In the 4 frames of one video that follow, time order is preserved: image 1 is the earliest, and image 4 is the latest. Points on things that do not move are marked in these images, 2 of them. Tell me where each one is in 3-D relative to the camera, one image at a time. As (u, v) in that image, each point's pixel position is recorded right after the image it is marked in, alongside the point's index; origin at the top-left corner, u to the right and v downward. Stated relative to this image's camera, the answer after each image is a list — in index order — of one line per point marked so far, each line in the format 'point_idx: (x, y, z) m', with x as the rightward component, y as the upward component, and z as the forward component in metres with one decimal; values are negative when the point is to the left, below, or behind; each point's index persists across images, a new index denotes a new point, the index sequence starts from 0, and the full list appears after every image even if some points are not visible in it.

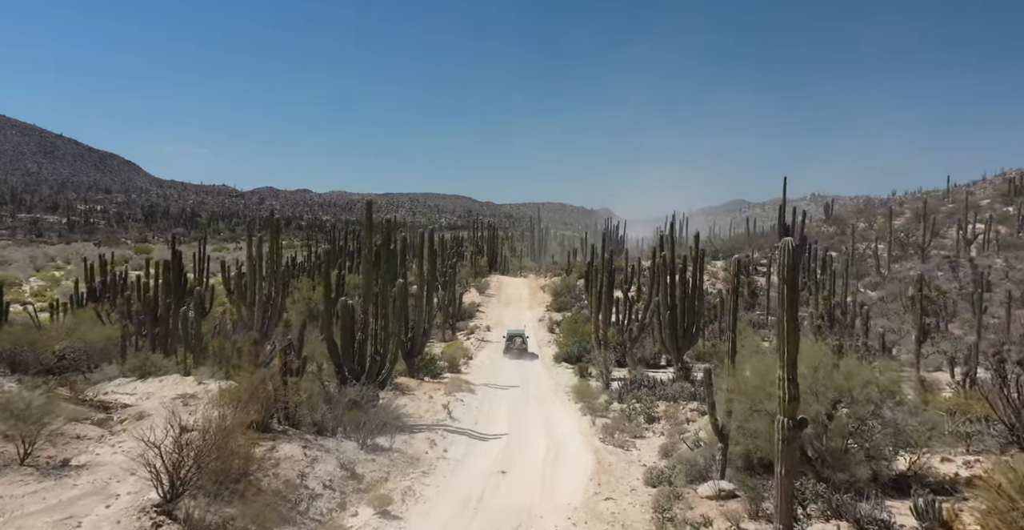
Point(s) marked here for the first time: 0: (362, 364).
0: (-2.6, -1.7, +12.1) m
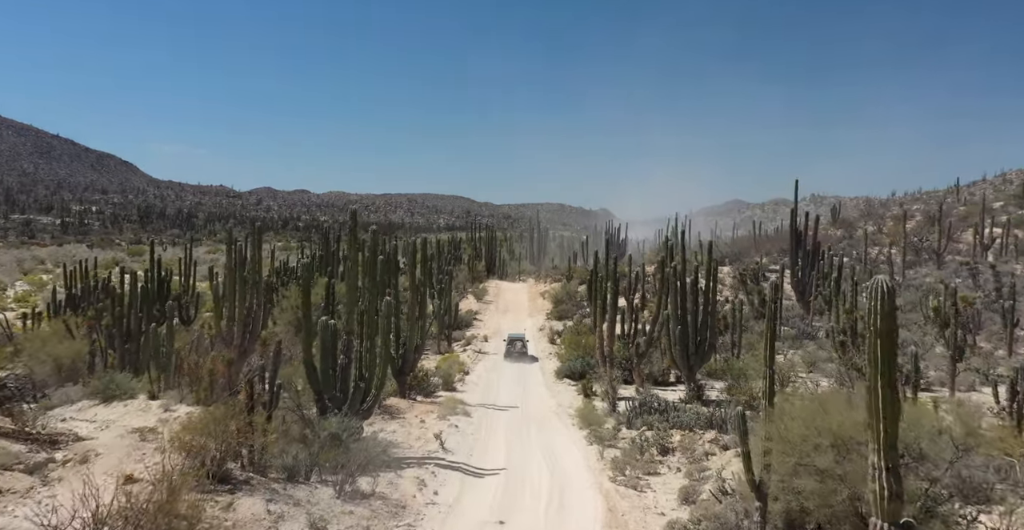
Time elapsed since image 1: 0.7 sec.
0: (-2.6, -1.9, +10.9) m
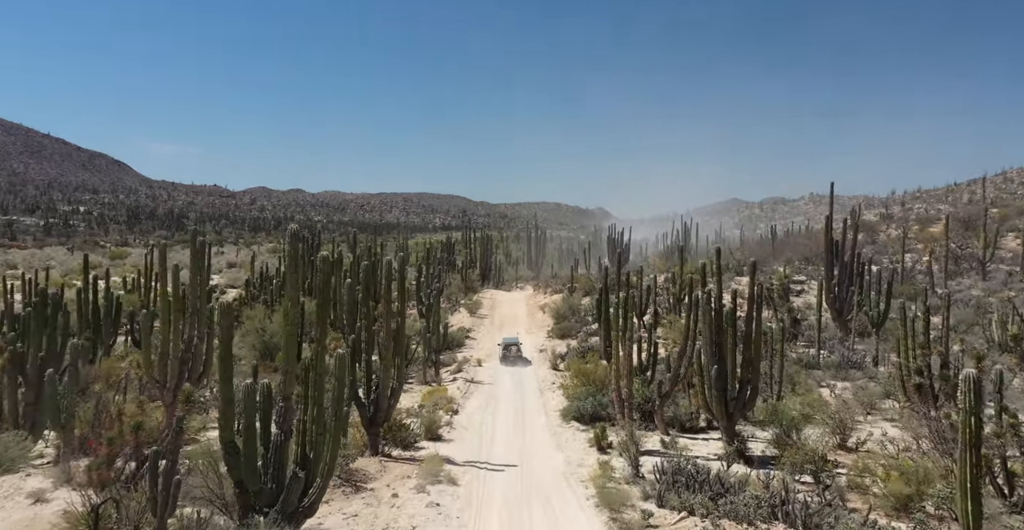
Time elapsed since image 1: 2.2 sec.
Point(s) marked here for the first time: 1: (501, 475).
0: (-2.6, -2.4, +7.9) m
1: (-0.2, -3.6, +12.1) m
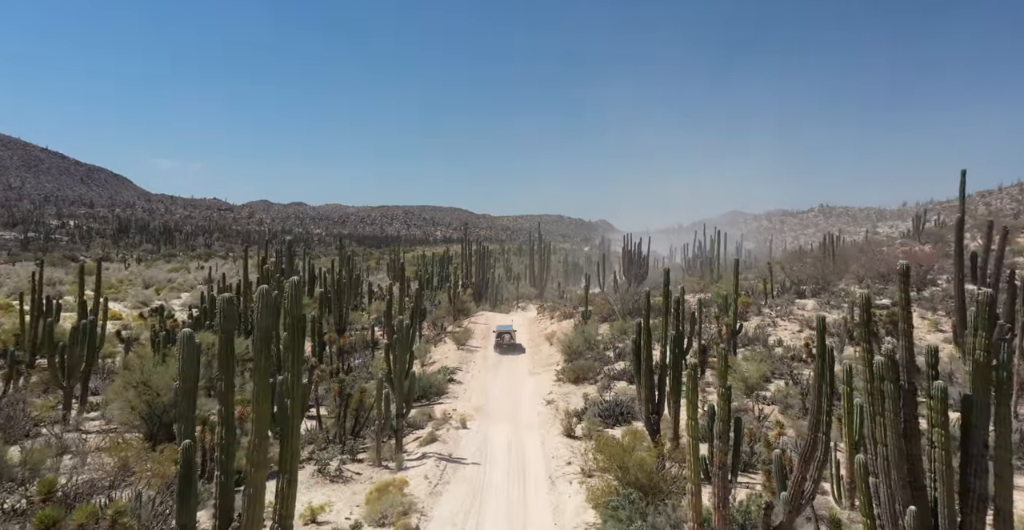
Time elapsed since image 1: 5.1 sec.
0: (-2.7, -2.6, +1.5) m
1: (-0.3, -3.9, +5.8) m
